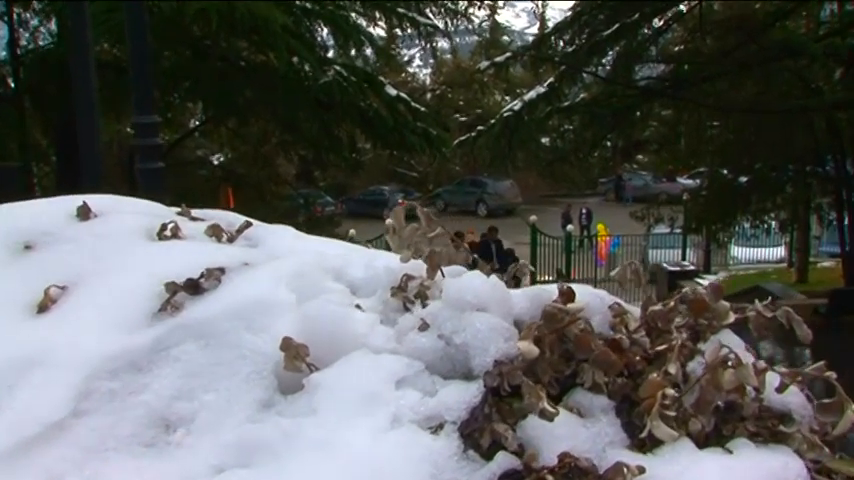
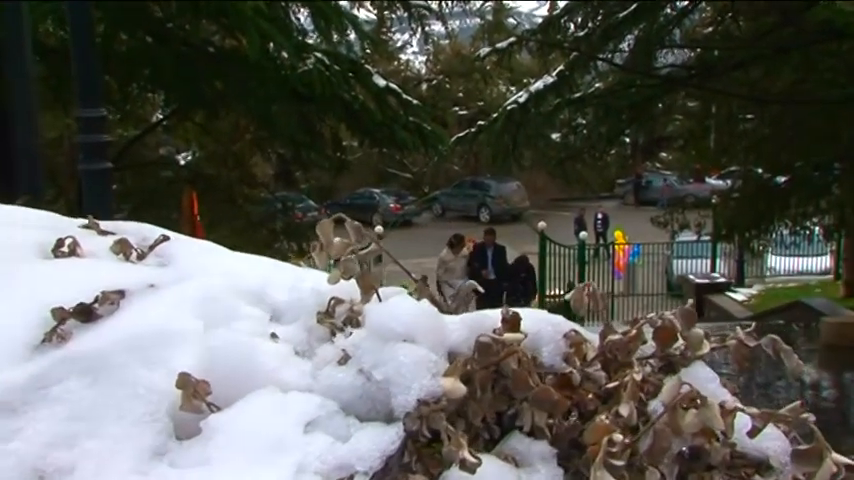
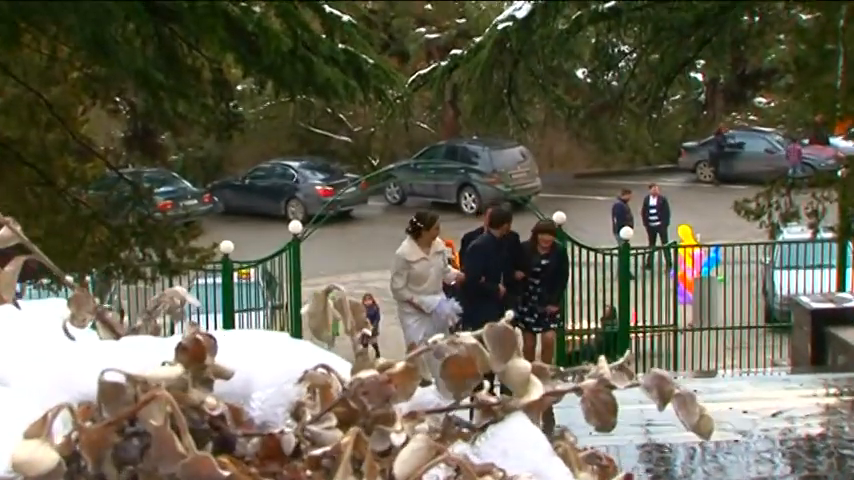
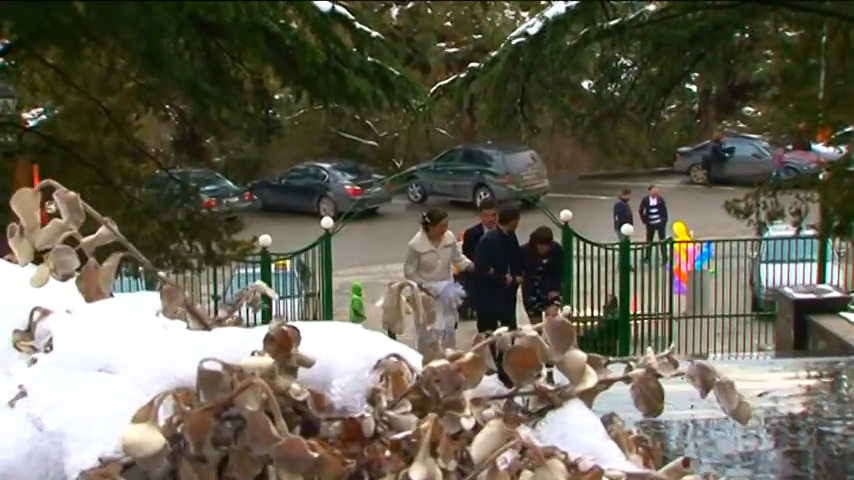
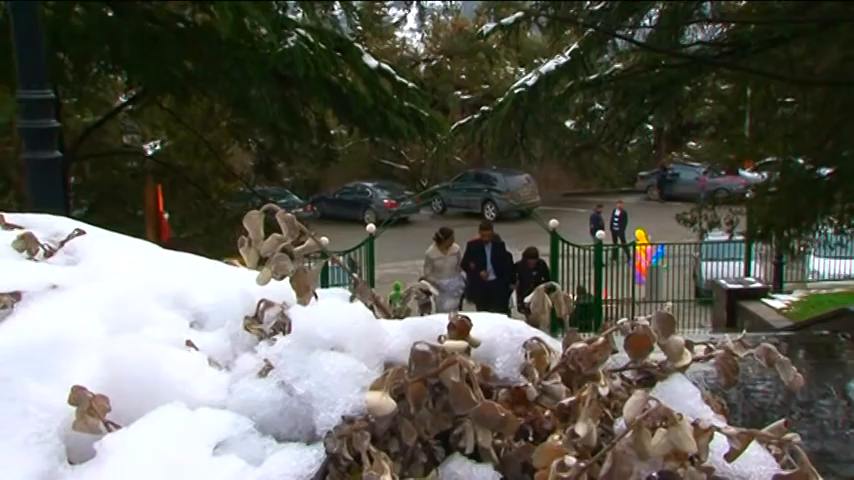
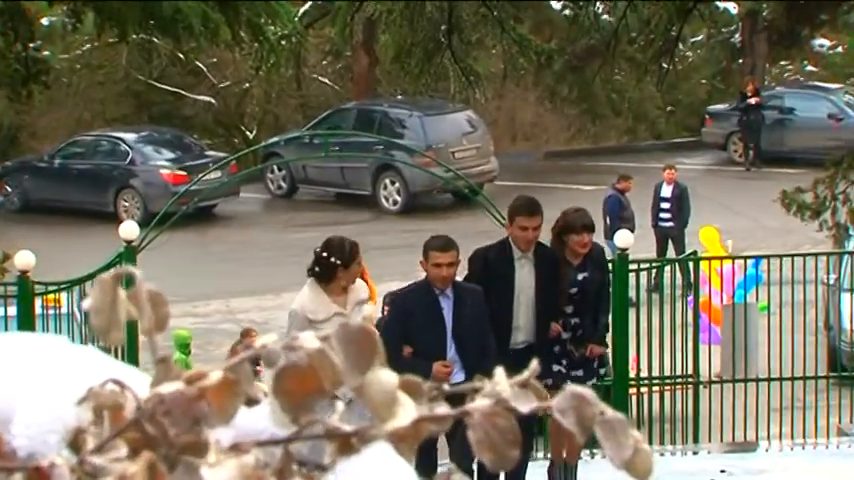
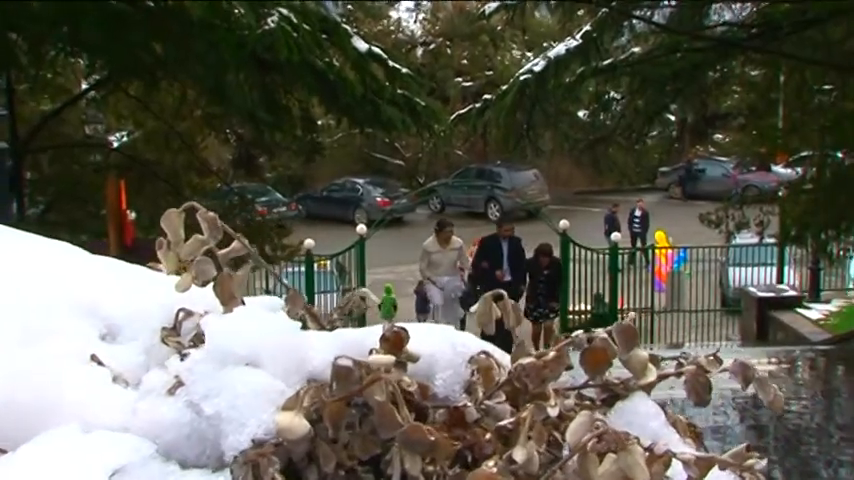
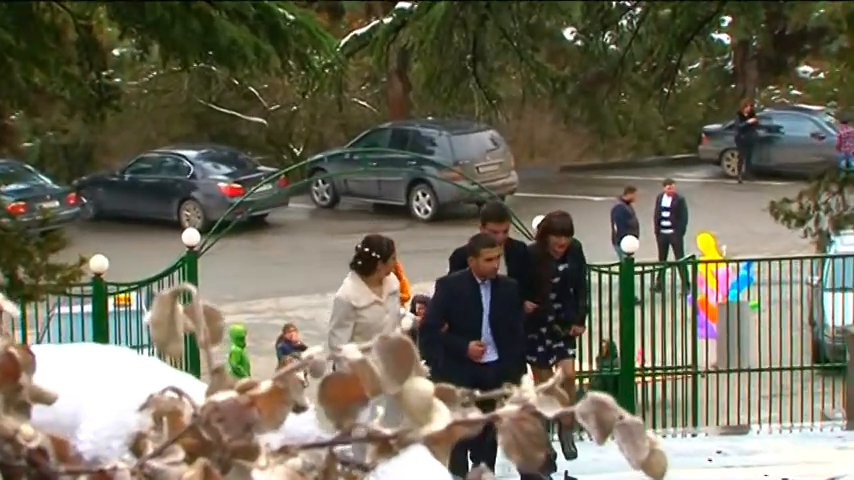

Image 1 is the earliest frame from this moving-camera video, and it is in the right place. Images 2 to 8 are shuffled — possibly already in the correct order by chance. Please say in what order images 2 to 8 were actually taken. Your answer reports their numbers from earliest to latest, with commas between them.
2, 5, 7, 4, 3, 8, 6
